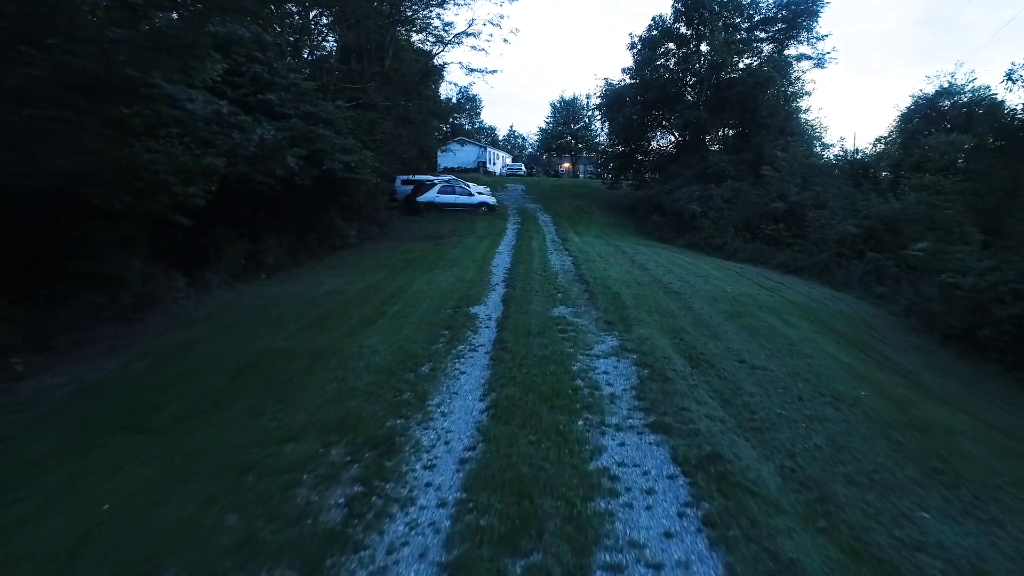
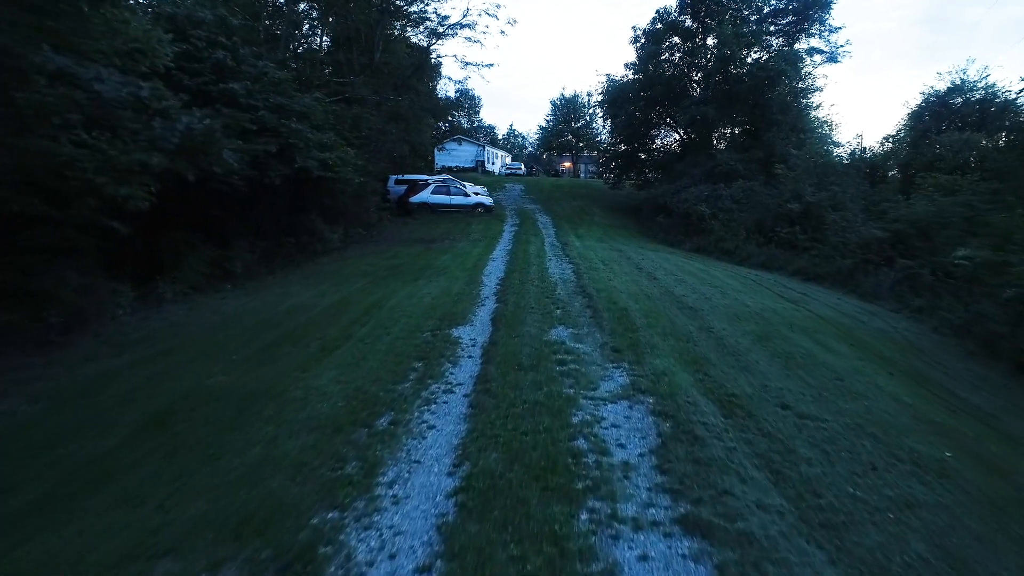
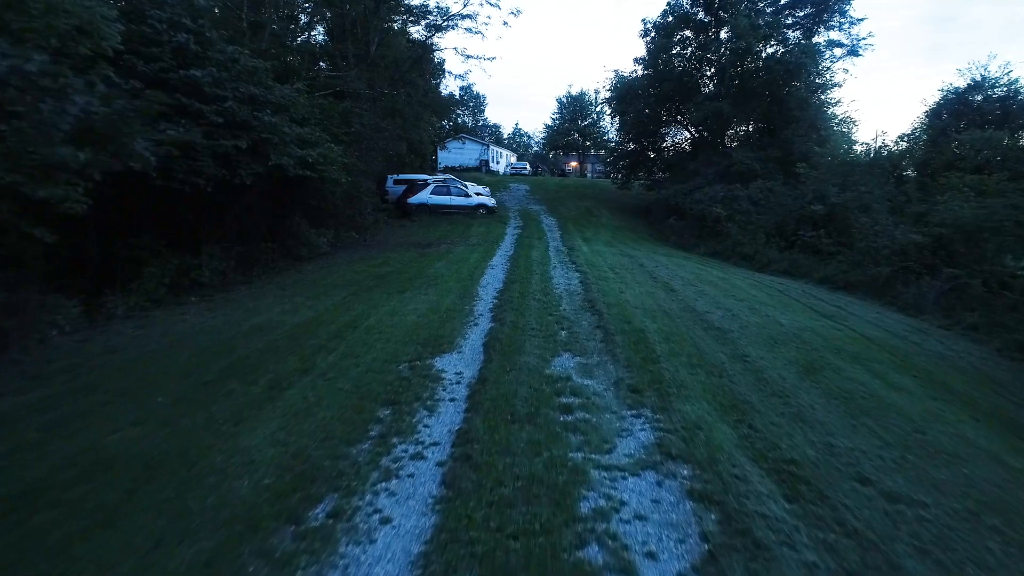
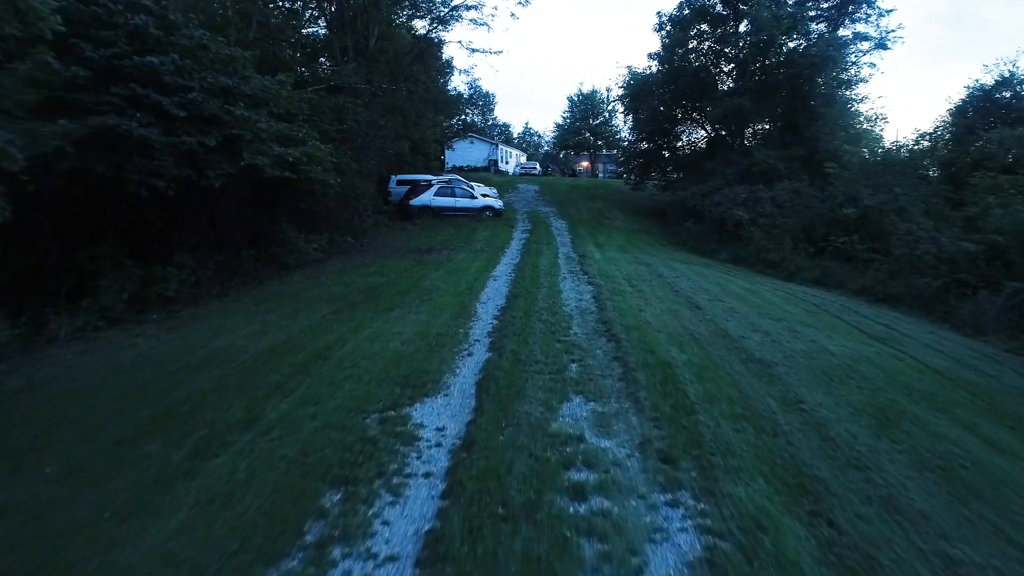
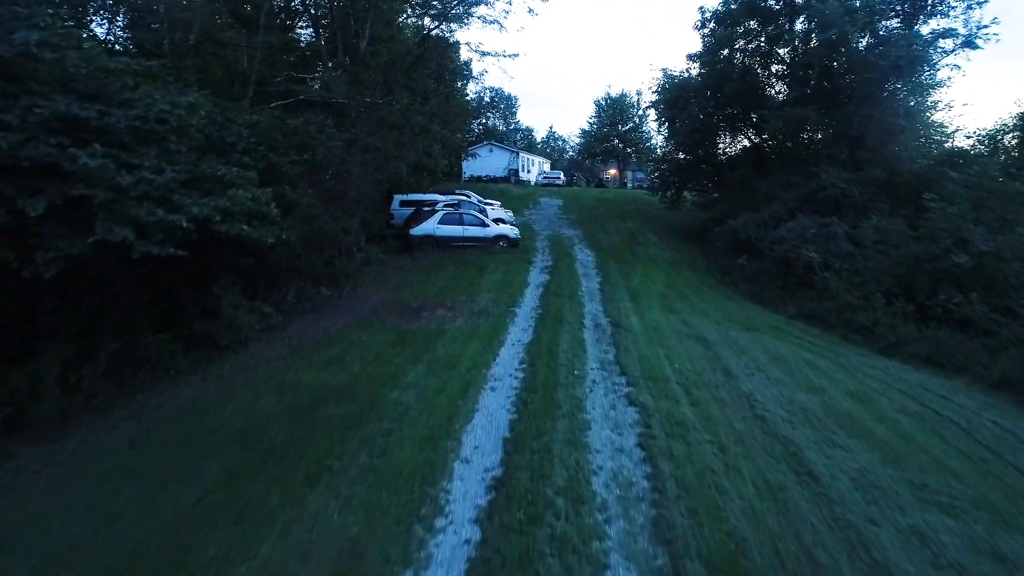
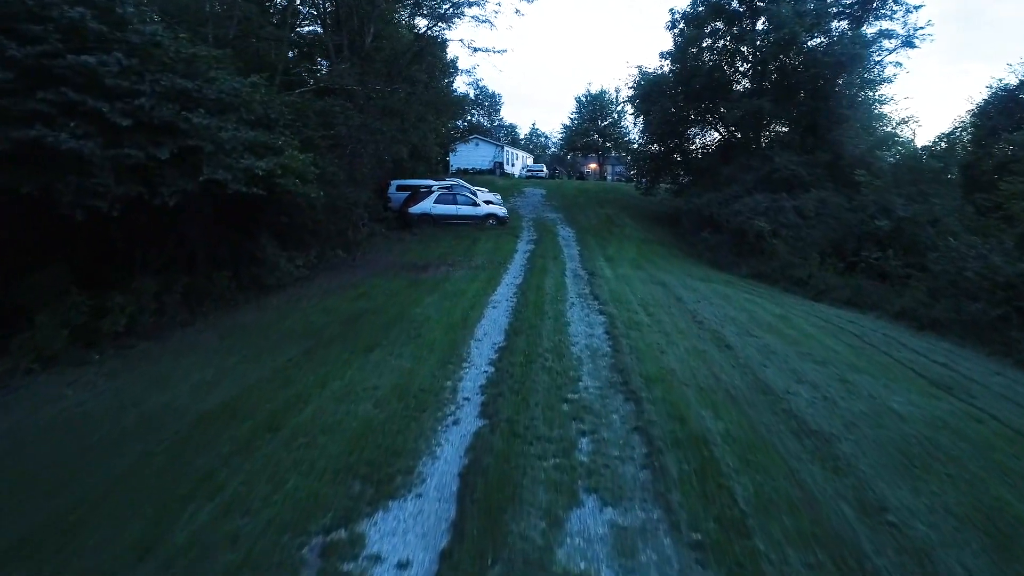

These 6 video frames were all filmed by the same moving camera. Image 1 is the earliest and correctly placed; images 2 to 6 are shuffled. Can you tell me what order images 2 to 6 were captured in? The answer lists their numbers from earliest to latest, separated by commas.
2, 3, 4, 6, 5
